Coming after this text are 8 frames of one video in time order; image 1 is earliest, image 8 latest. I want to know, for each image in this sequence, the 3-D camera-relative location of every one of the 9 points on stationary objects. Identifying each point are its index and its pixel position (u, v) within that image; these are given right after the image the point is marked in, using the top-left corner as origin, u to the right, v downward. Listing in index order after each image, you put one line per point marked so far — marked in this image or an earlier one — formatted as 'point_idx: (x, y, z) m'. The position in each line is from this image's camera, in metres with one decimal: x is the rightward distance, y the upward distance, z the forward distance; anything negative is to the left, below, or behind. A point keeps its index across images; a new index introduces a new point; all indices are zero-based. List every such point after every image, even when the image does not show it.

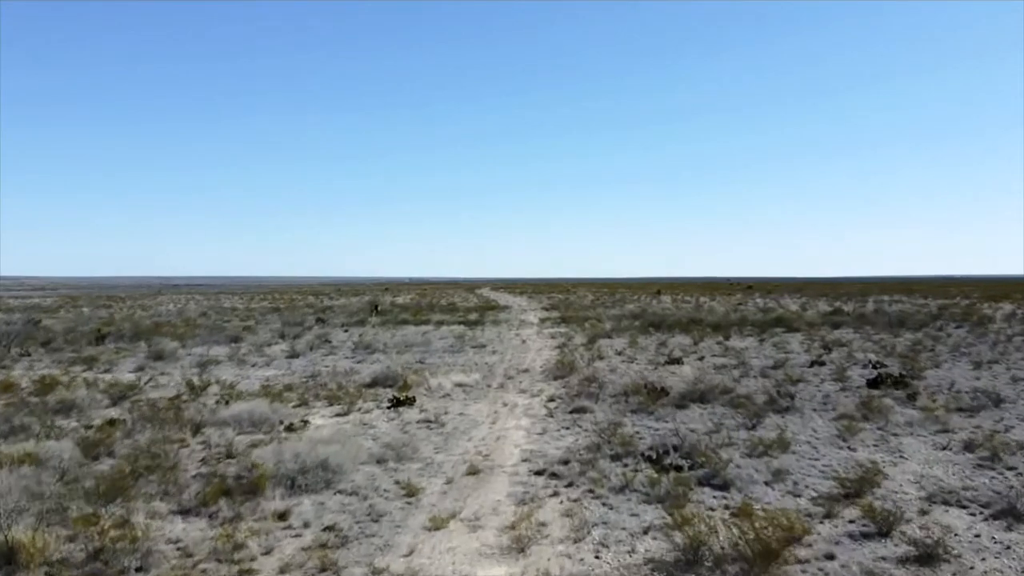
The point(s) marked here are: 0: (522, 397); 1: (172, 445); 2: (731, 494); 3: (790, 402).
0: (+0.3, -3.4, +18.8) m
1: (-7.5, -3.5, +13.3) m
2: (+3.8, -3.6, +10.5) m
3: (+8.1, -3.4, +17.8) m
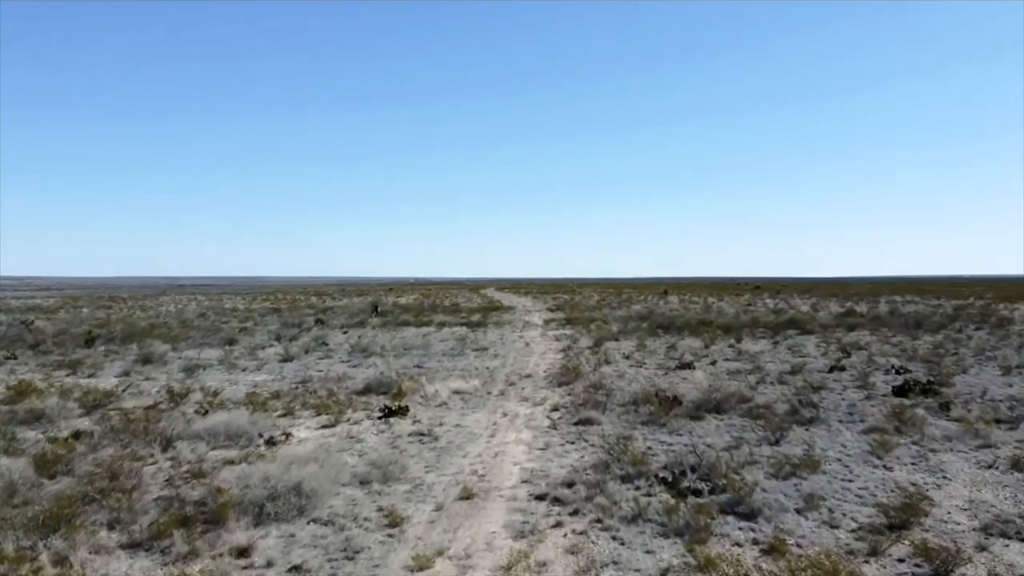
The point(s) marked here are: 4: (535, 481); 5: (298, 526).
0: (+0.3, -3.4, +17.5) m
1: (-7.5, -3.5, +12.1) m
2: (+3.8, -3.6, +9.2) m
3: (+8.2, -3.4, +16.5) m
4: (+0.4, -3.5, +11.1) m
5: (-3.2, -3.6, +9.1) m
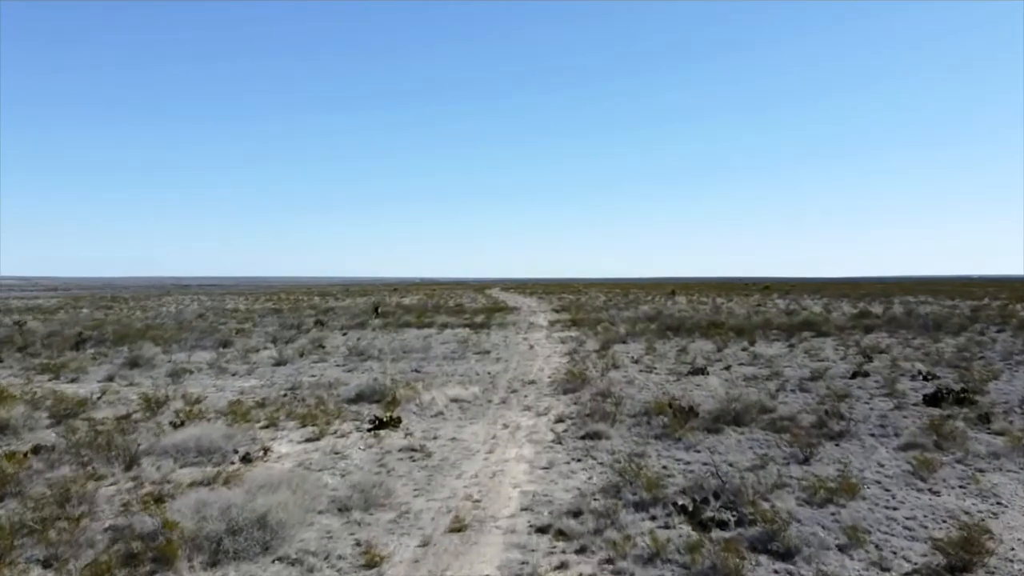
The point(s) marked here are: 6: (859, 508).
0: (+0.4, -3.4, +16.2) m
1: (-7.5, -3.5, +10.9) m
2: (+3.7, -3.6, +7.9) m
3: (+8.2, -3.4, +15.1) m
4: (+0.4, -3.5, +9.8) m
5: (-3.2, -3.6, +7.8) m
6: (+5.8, -3.6, +10.1) m
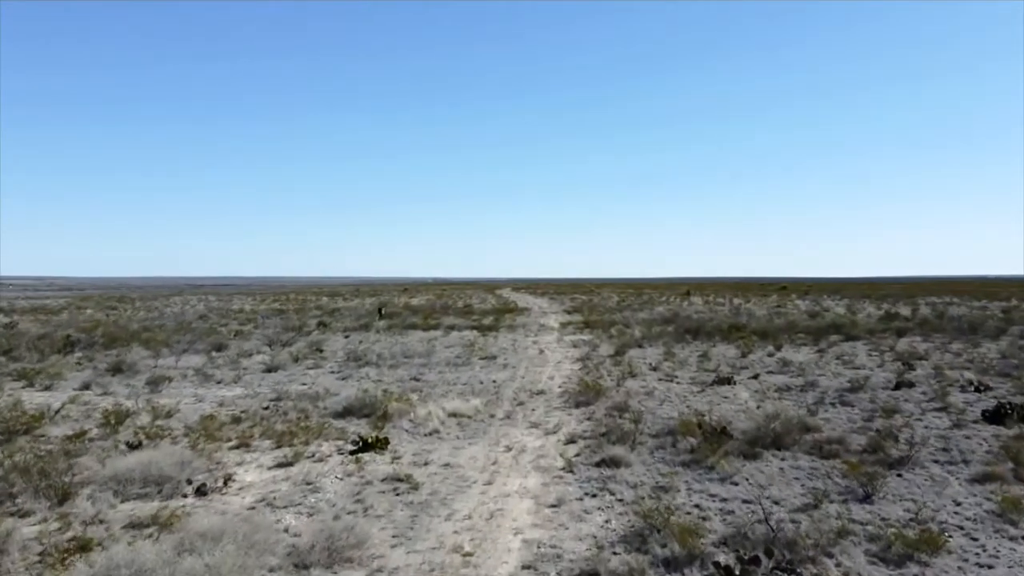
0: (+0.5, -3.4, +14.2) m
1: (-7.5, -3.5, +9.1) m
2: (+3.7, -3.7, +5.9) m
3: (+8.3, -3.4, +12.9) m
4: (+0.4, -3.6, +7.8) m
5: (-3.3, -3.6, +5.9) m
6: (+5.7, -3.7, +8.0) m
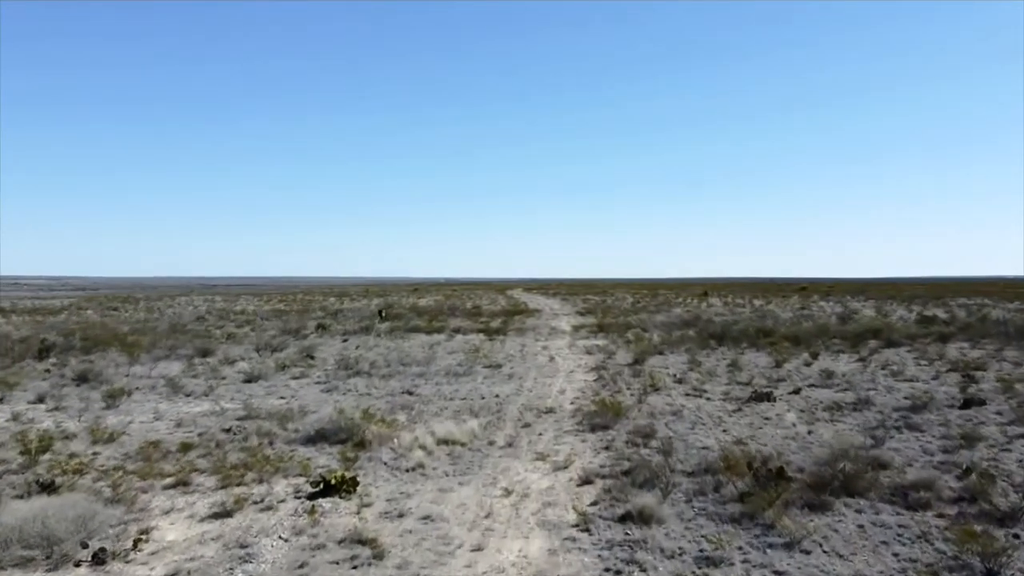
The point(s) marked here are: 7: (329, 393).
0: (+0.5, -3.5, +11.6) m
1: (-7.6, -3.6, +6.6) m
2: (+3.5, -3.7, +3.2) m
3: (+8.3, -3.5, +10.1) m
4: (+0.3, -3.6, +5.1) m
5: (-3.4, -3.6, +3.4) m
6: (+5.6, -3.7, +5.3) m
7: (-5.8, -3.3, +19.3) m
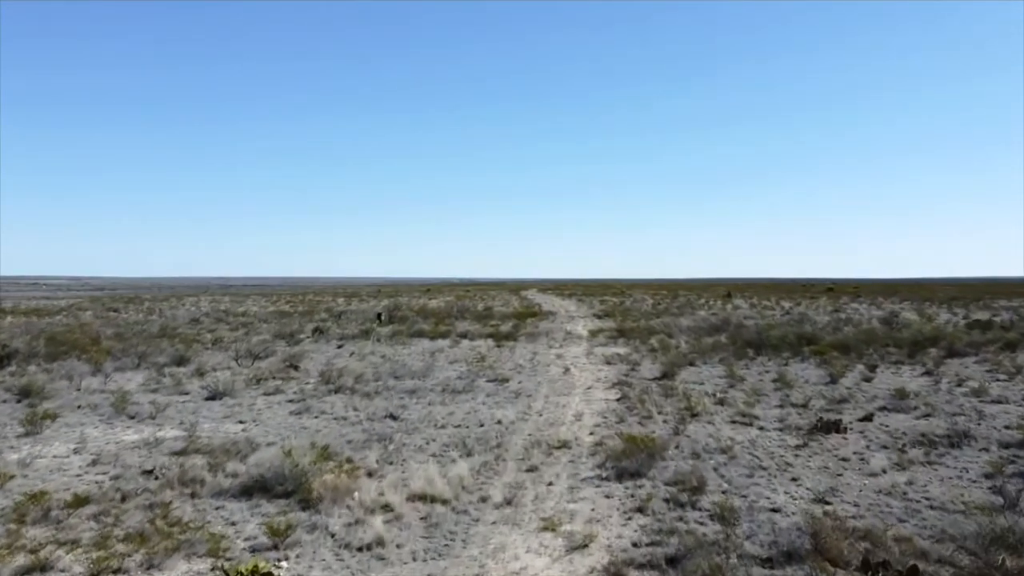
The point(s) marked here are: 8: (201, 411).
0: (+0.5, -3.5, +8.1) m
1: (-7.8, -3.6, +3.4) m
2: (+3.2, -3.8, -0.3) m
3: (+8.2, -3.6, +6.5) m
4: (0.0, -3.7, +1.7) m
5: (-3.7, -3.7, 0.0) m
6: (+5.4, -3.8, +1.7) m
7: (-5.7, -3.4, +16.1) m
8: (-8.7, -3.4, +17.2) m
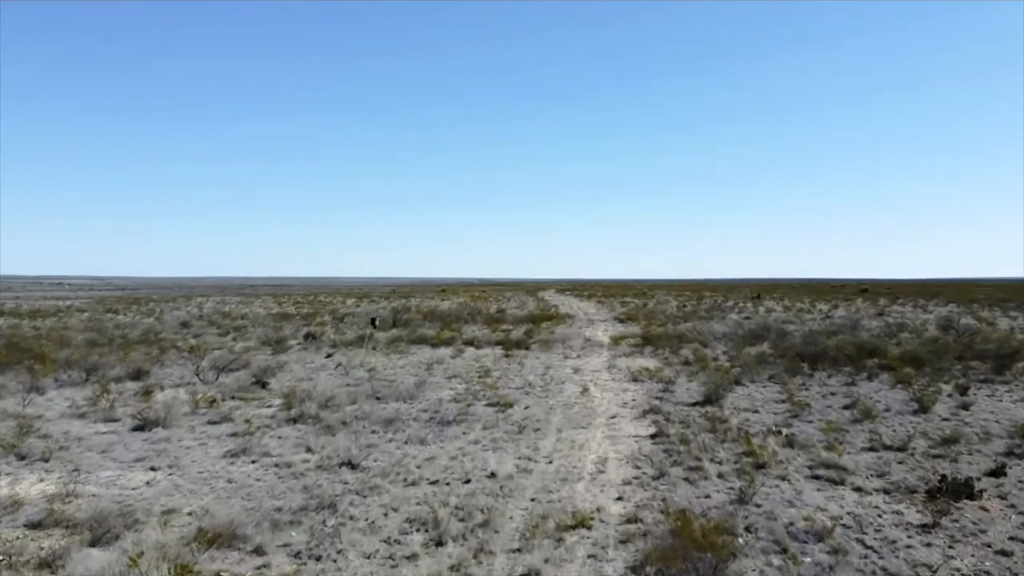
0: (+0.2, -3.6, +4.1) m
1: (-8.2, -3.7, -0.4) m
2: (+2.7, -3.8, -4.5) m
3: (+7.9, -3.6, +2.2) m
4: (-0.4, -3.7, -2.3) m
5: (-4.2, -3.8, -3.9) m
6: (+5.0, -3.9, -2.5) m
7: (-5.7, -3.5, +12.2) m
8: (-8.7, -3.5, +13.4) m
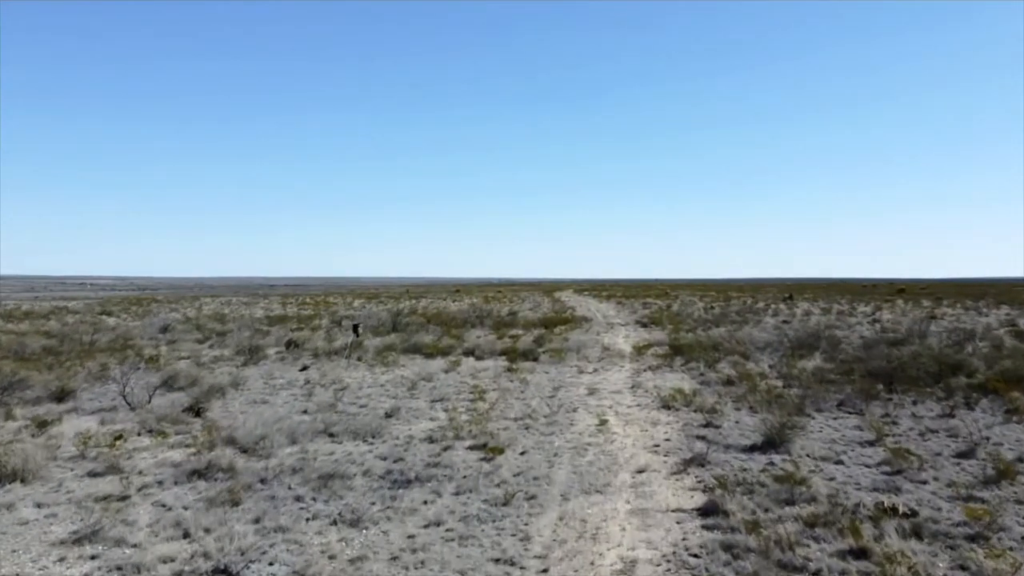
0: (-0.4, -3.7, -0.2) m
1: (-8.9, -3.7, -4.5) m
2: (+1.9, -3.9, -8.9) m
3: (+7.2, -3.7, -2.3) m
4: (-1.2, -3.8, -6.6) m
5: (-5.0, -3.8, -8.1) m
6: (+4.2, -3.9, -7.0) m
7: (-6.0, -3.5, +8.1) m
8: (-9.0, -3.6, +9.4) m
